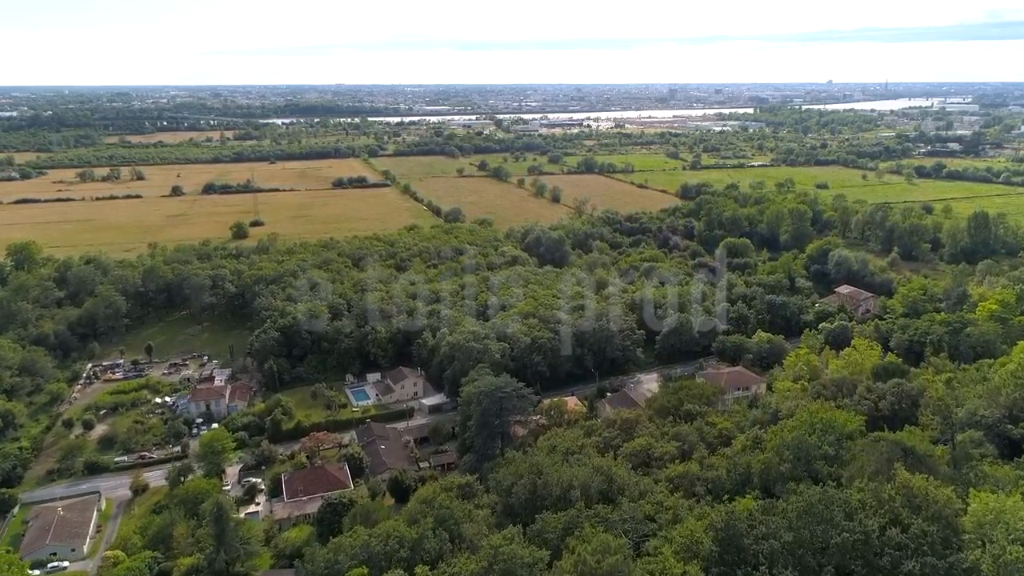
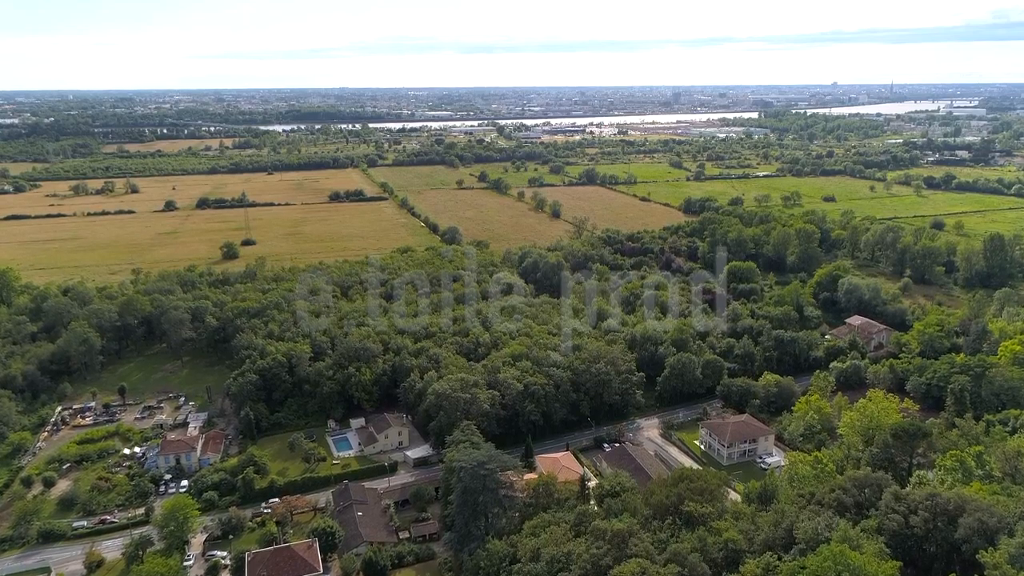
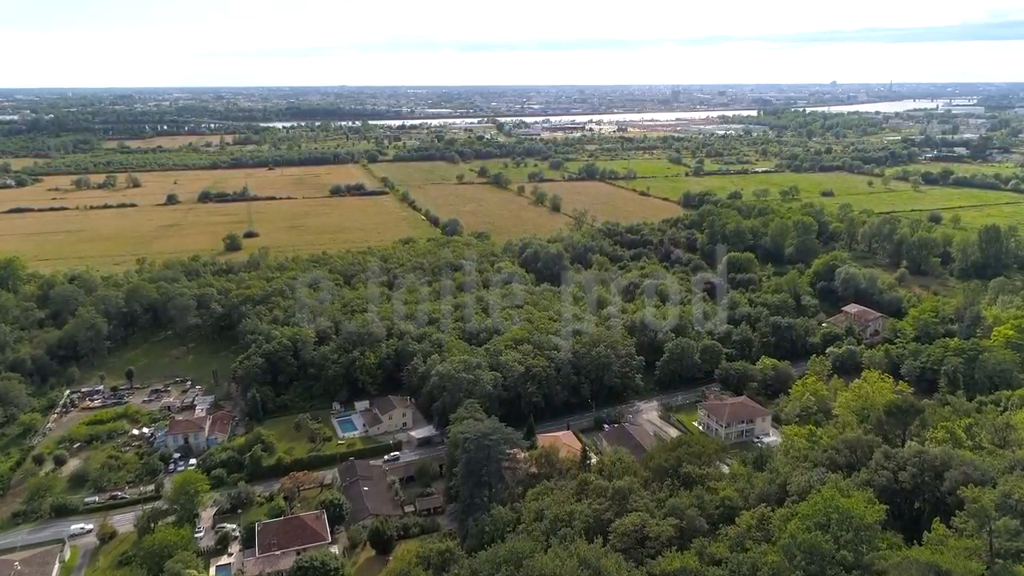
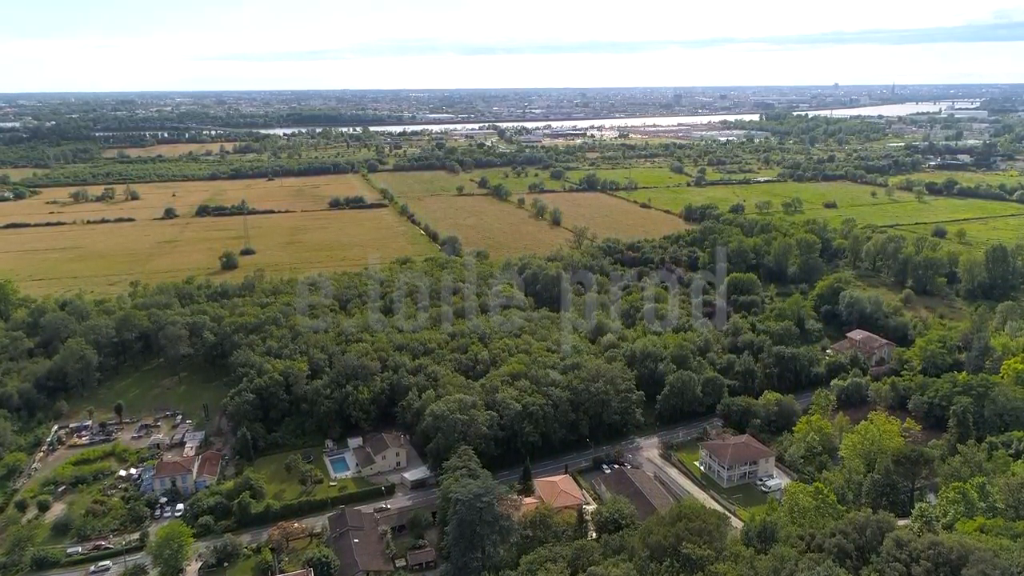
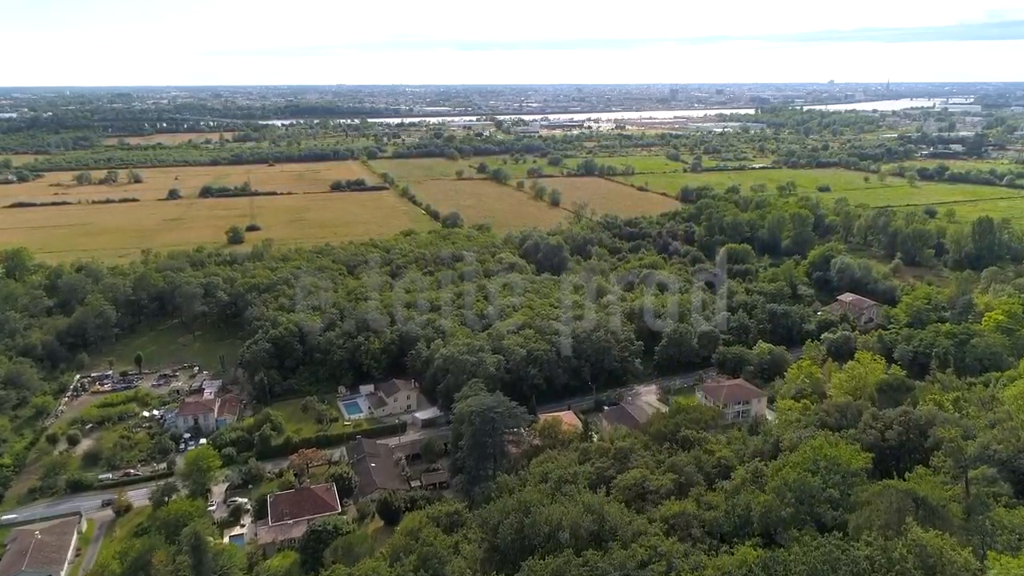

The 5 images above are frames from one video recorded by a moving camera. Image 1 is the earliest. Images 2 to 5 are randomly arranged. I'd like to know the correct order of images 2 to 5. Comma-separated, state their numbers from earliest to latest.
5, 3, 2, 4
